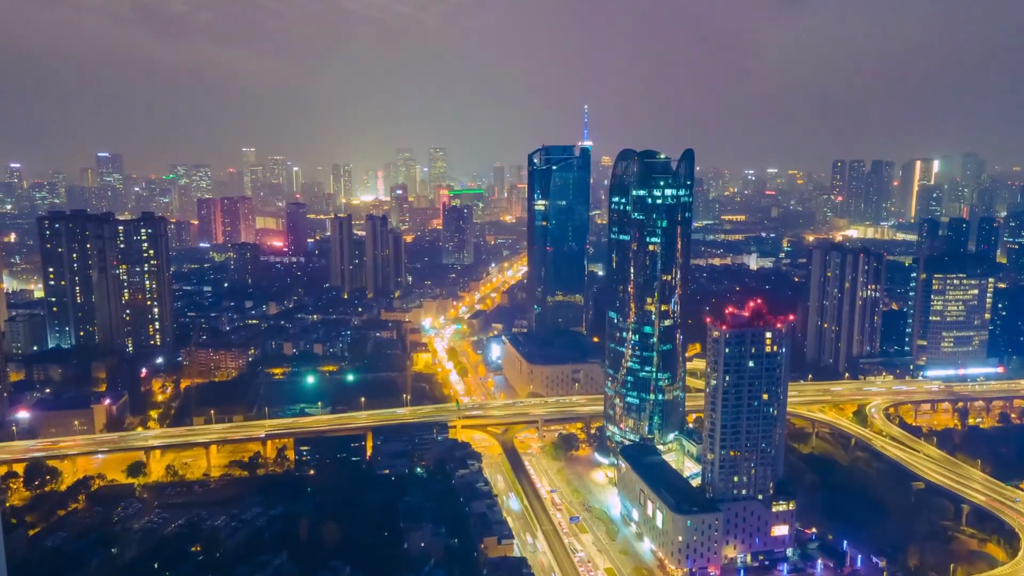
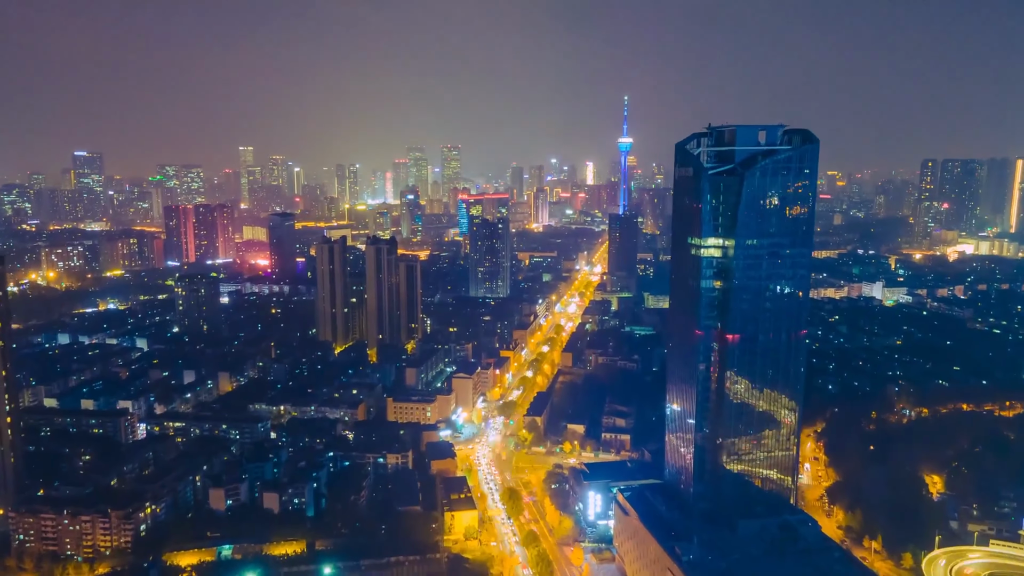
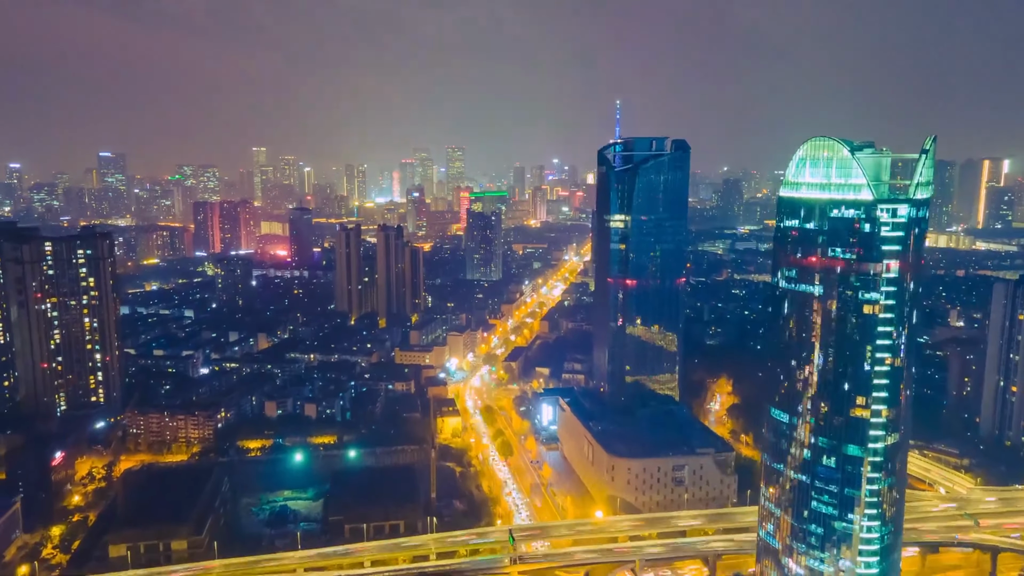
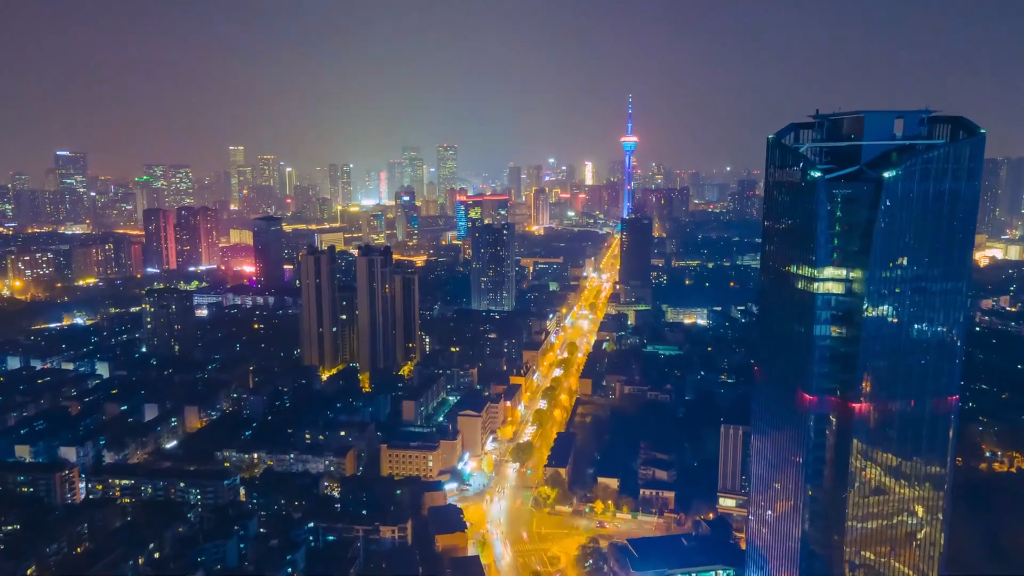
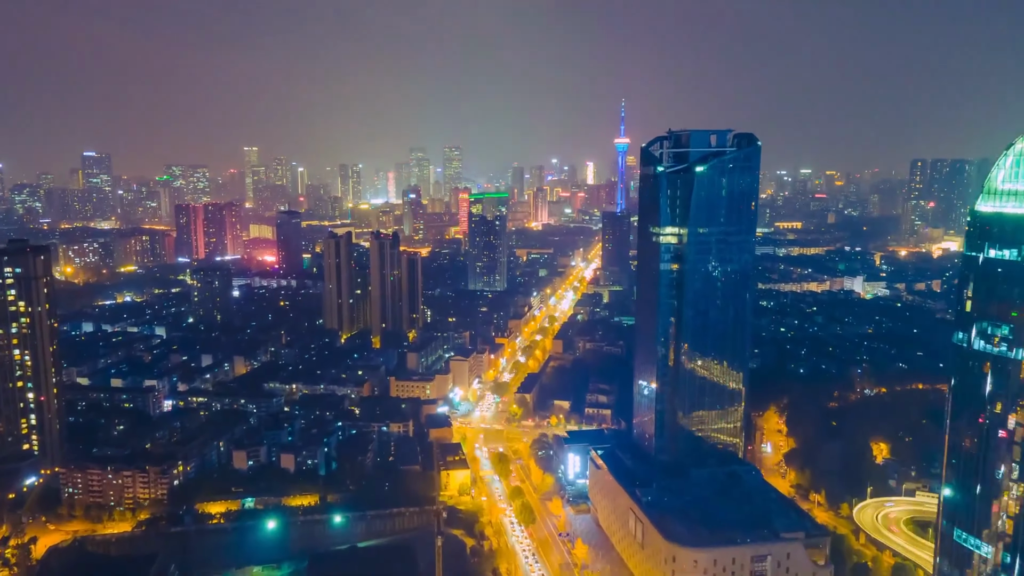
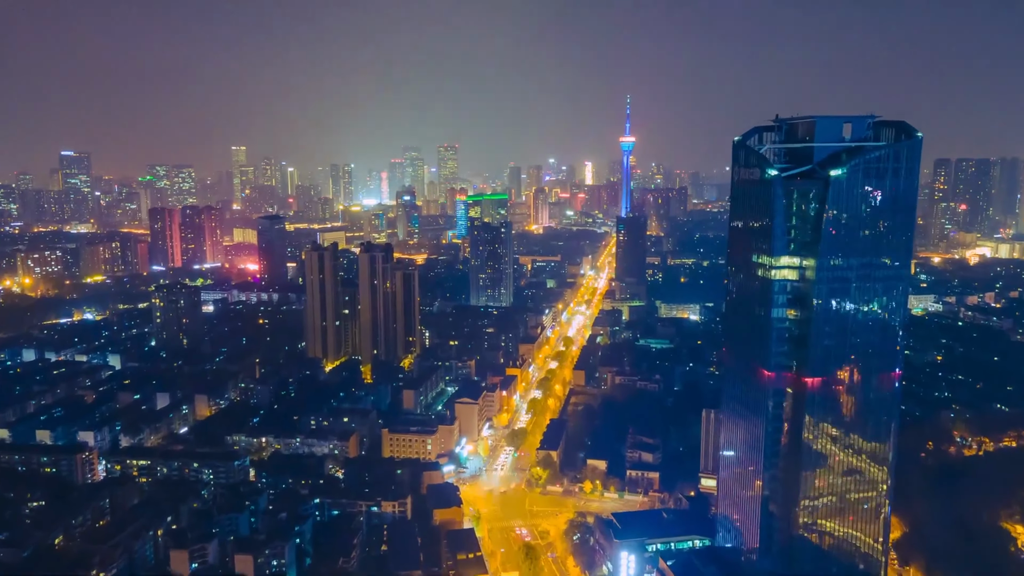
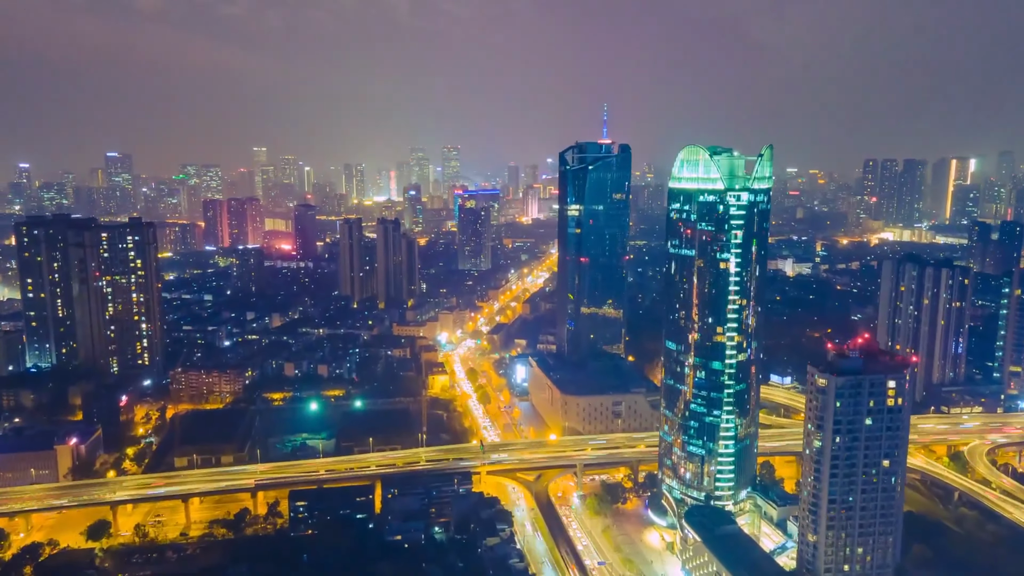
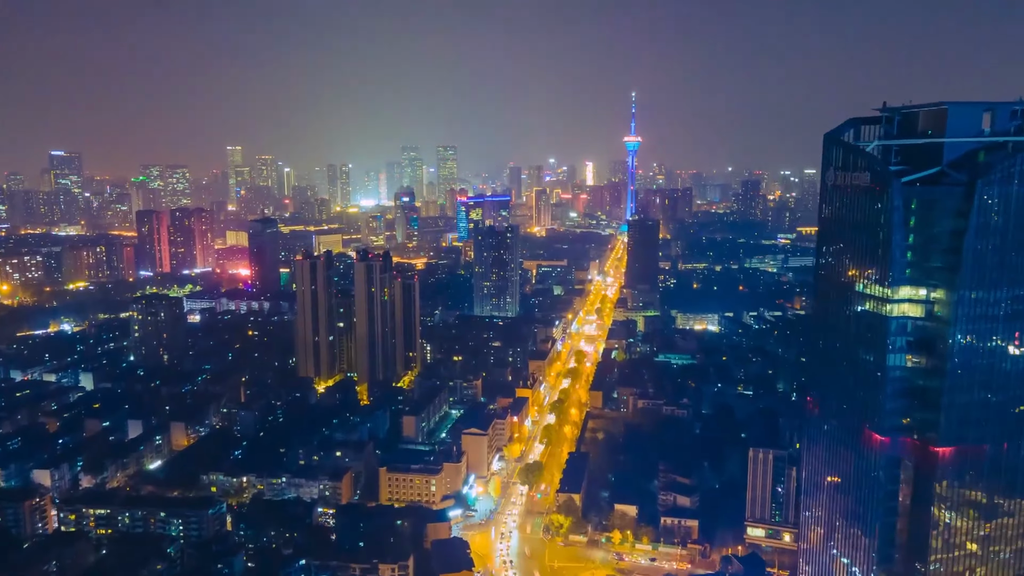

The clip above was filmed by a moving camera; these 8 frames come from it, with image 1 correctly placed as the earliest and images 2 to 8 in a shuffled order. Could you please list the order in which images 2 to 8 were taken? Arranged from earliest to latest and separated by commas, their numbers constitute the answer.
7, 3, 5, 2, 6, 4, 8
